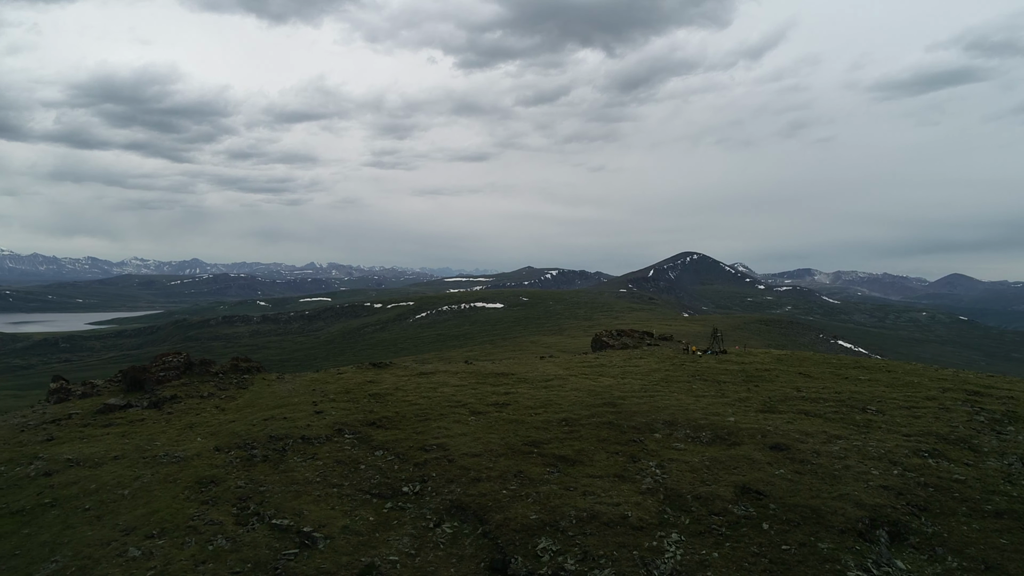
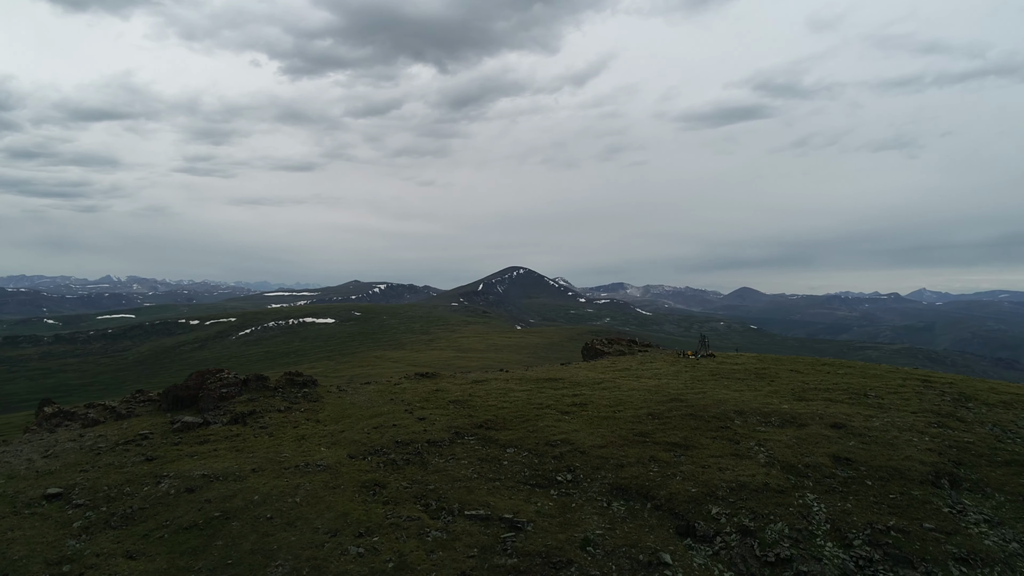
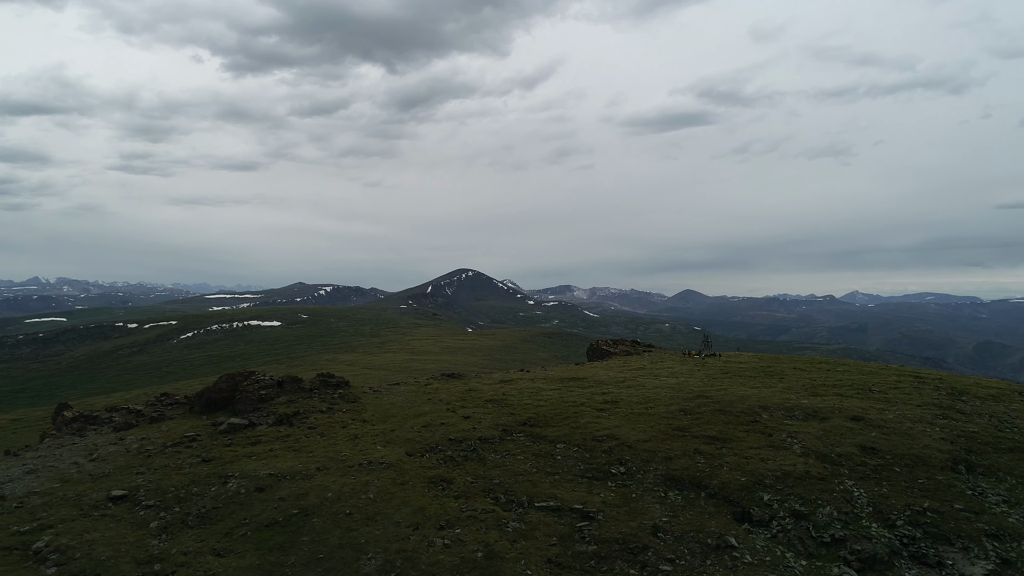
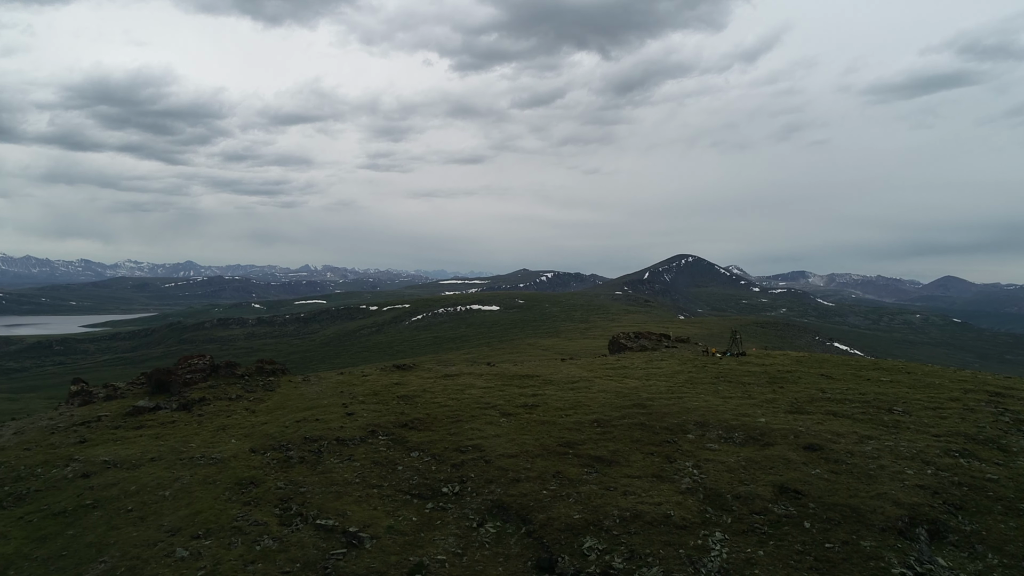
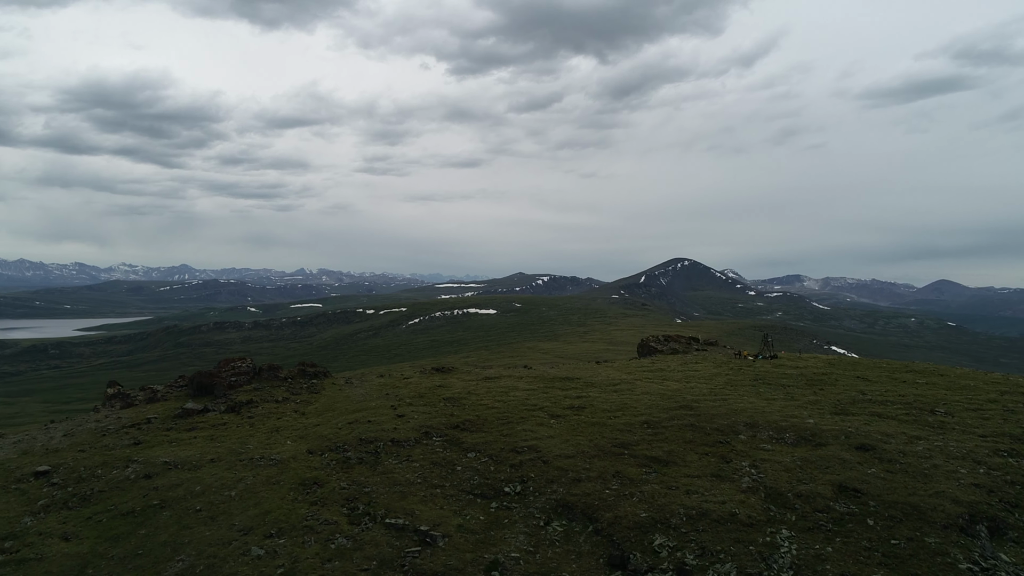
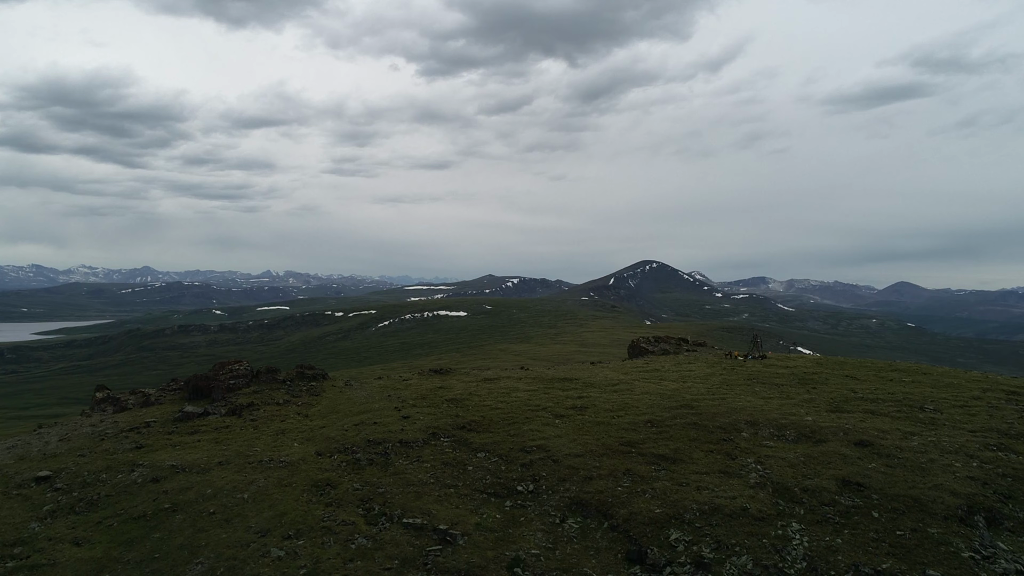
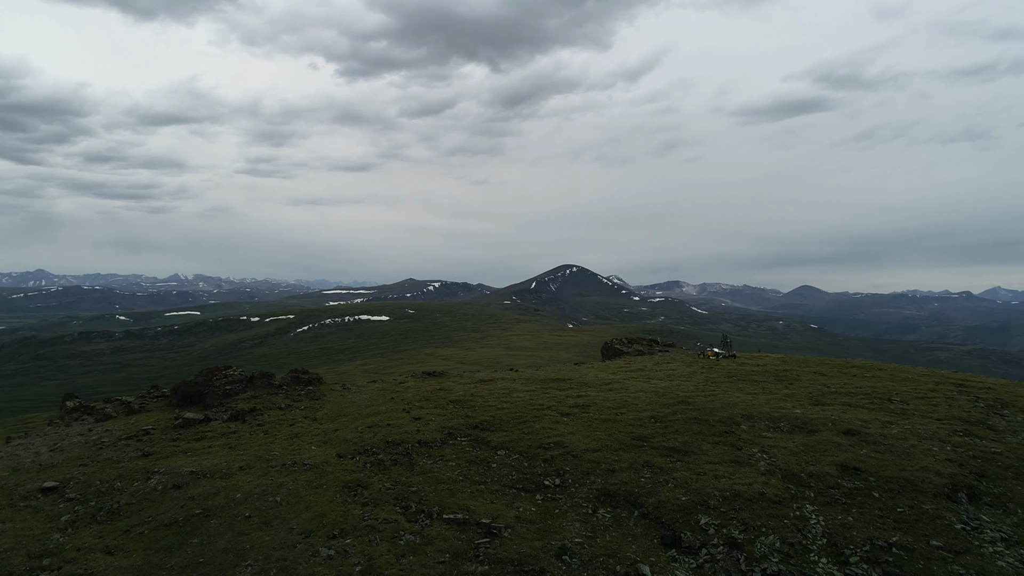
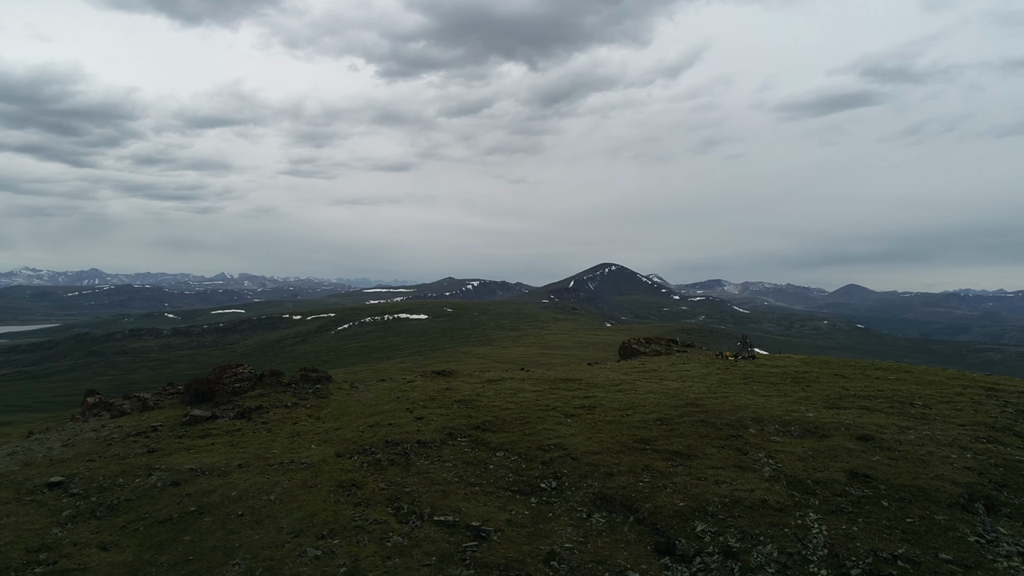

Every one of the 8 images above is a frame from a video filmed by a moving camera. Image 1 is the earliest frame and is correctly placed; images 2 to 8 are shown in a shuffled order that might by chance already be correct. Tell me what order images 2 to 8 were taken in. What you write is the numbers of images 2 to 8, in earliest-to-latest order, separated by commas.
4, 5, 6, 8, 7, 2, 3
